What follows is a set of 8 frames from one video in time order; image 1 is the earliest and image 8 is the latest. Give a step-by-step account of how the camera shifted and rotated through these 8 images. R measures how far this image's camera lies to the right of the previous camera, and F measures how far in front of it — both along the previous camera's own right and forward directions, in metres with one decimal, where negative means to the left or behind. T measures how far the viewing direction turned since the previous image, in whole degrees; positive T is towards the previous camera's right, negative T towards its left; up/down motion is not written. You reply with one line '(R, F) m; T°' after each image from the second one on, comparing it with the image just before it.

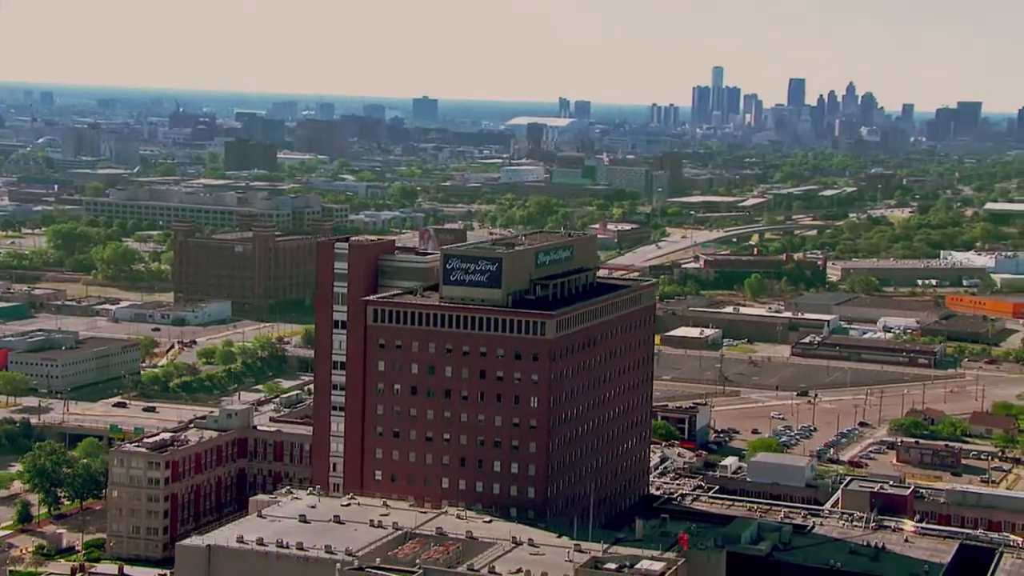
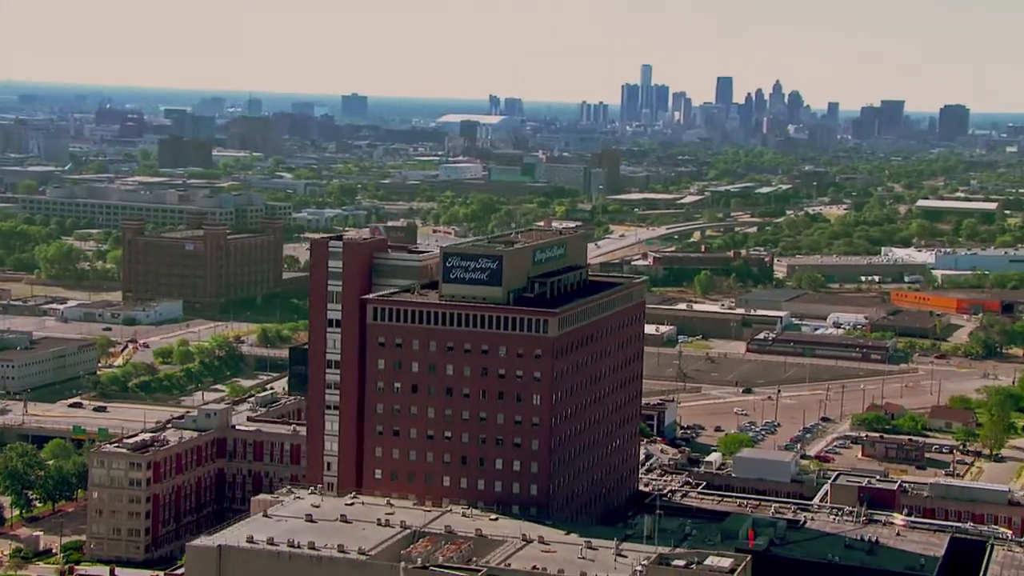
(-1.5, 0.0) m; +2°
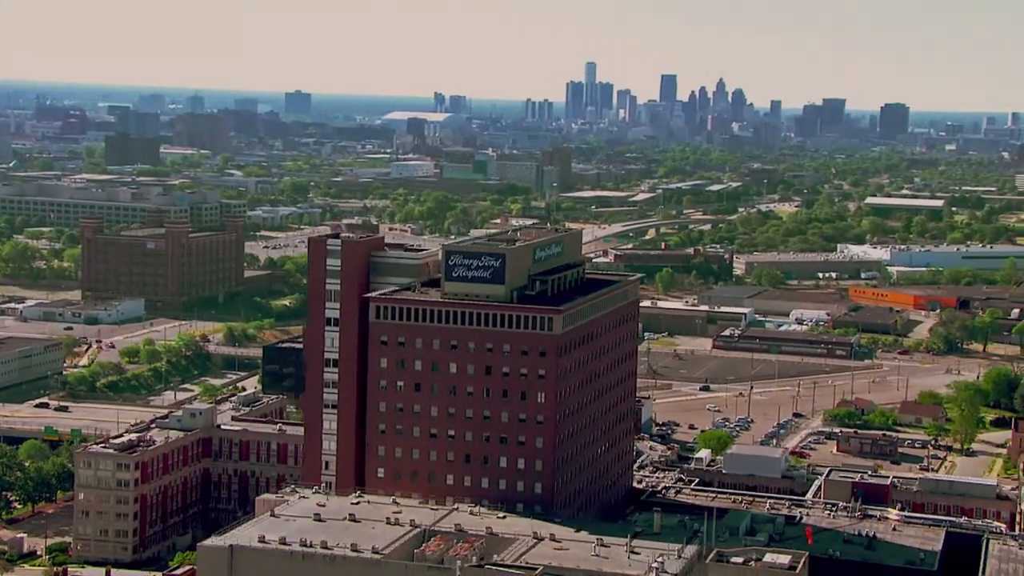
(-1.3, +0.1) m; +2°
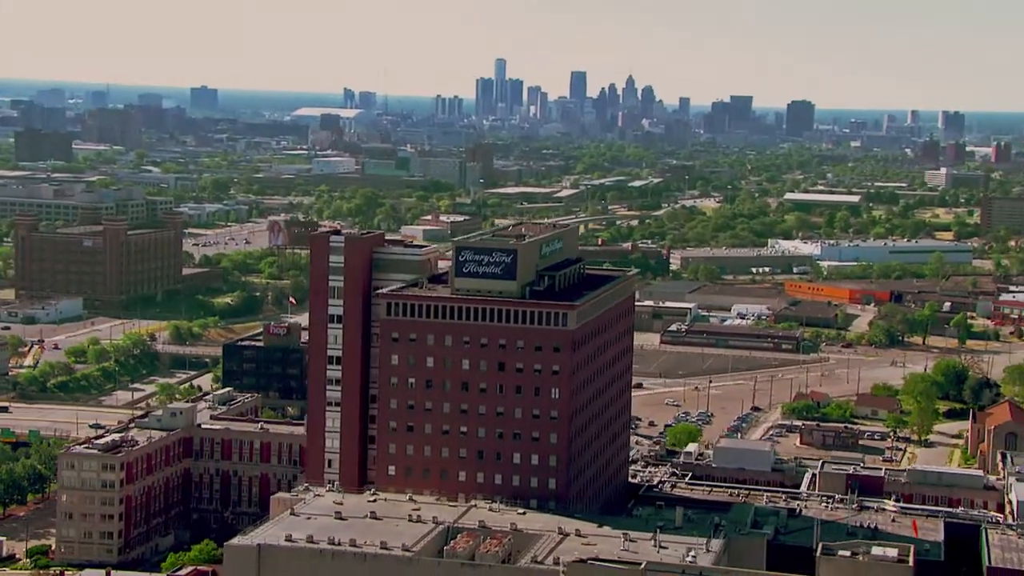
(-2.2, +0.2) m; +3°
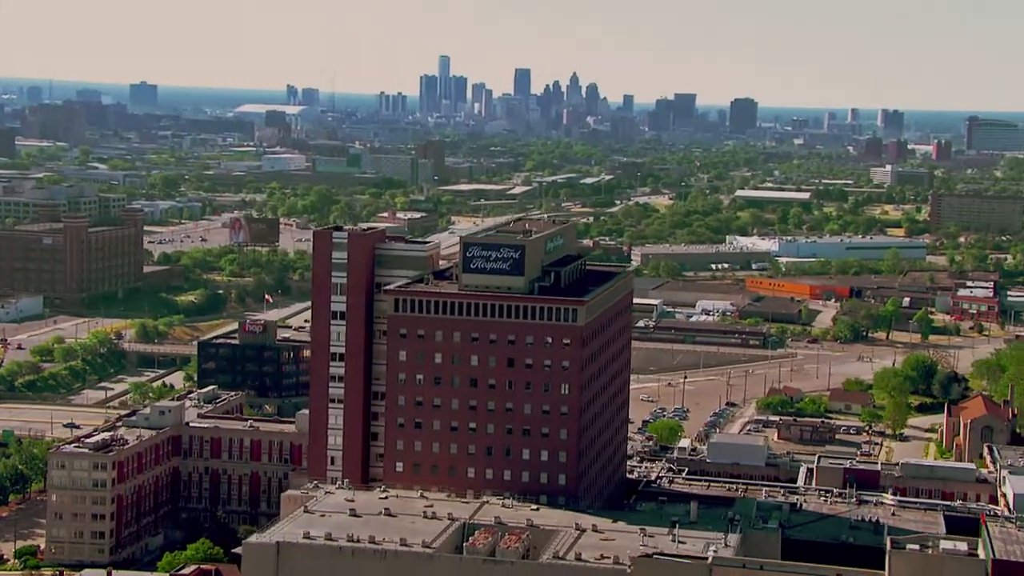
(-1.4, +0.1) m; +2°
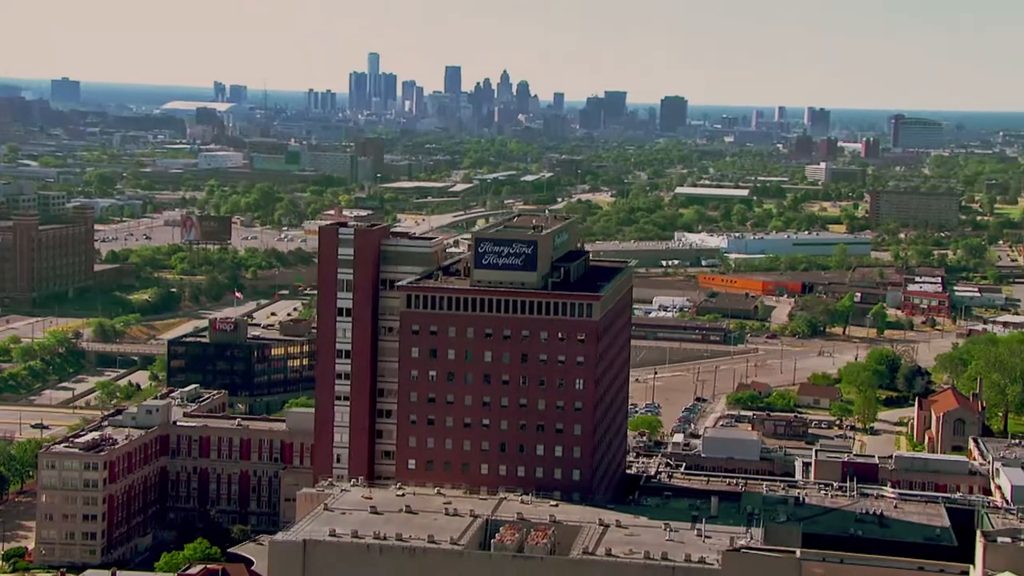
(-1.7, +0.2) m; +2°
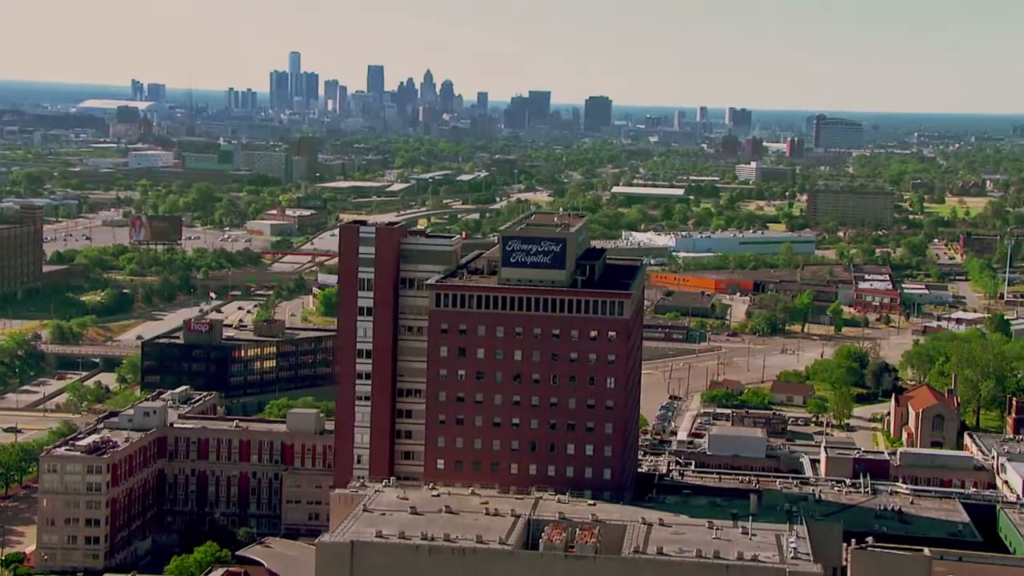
(-2.2, +0.3) m; +2°
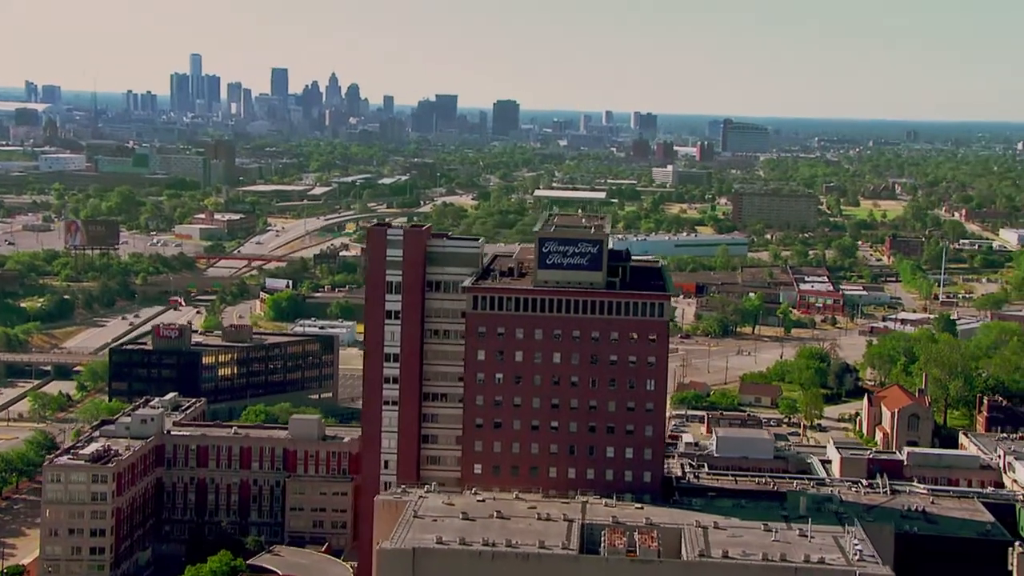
(-2.7, +0.4) m; +3°
